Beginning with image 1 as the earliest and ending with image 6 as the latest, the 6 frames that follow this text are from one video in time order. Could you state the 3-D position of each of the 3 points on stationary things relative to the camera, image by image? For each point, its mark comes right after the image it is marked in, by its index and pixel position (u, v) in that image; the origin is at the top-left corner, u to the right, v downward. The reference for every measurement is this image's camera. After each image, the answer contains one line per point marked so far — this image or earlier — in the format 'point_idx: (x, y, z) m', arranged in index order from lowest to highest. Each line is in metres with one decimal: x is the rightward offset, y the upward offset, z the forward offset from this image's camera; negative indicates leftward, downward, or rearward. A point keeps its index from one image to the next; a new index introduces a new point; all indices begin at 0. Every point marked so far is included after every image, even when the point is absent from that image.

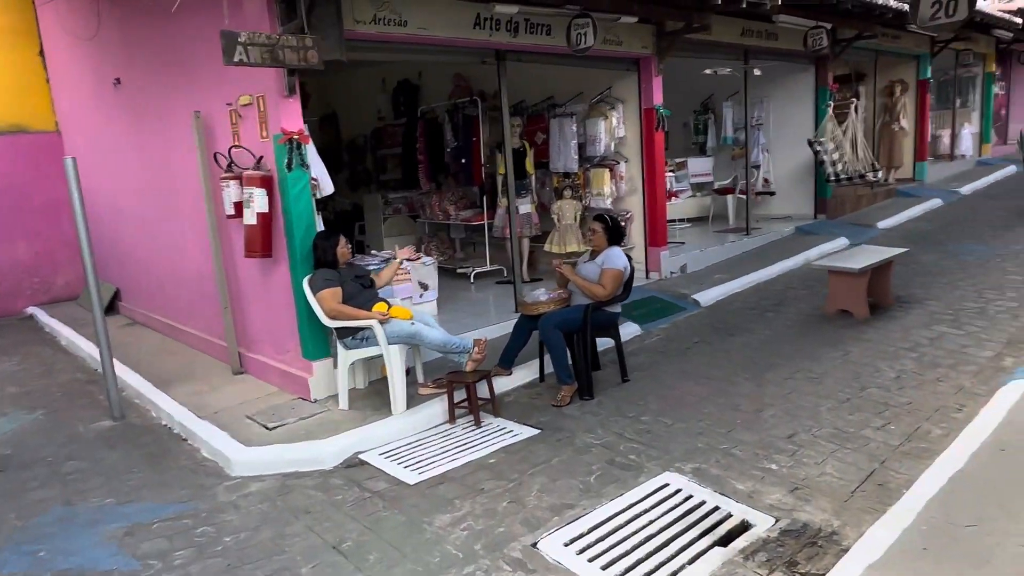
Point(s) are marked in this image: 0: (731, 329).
0: (+1.9, -0.3, +5.8) m
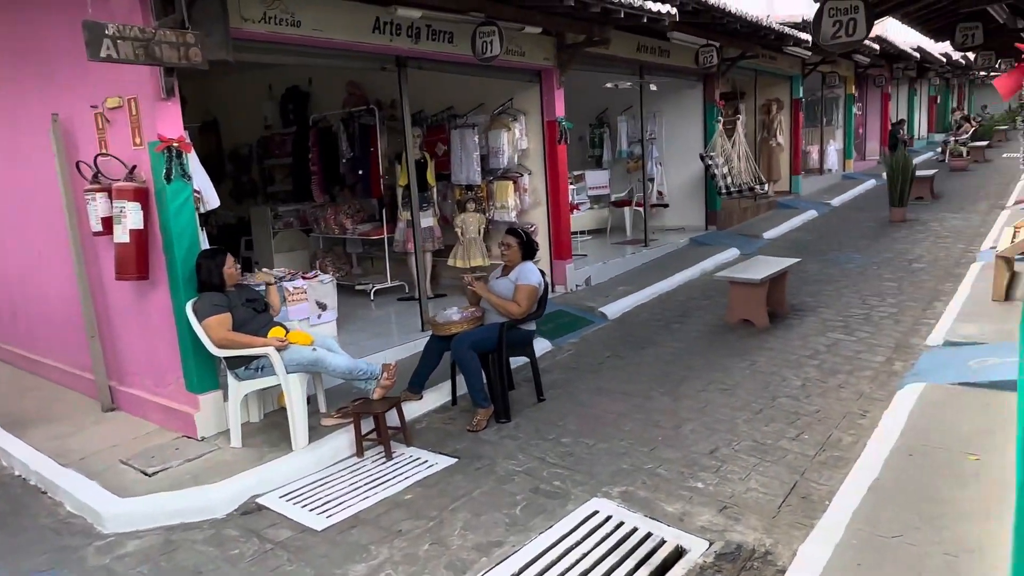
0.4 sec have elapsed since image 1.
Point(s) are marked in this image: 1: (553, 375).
0: (+1.1, -0.5, +5.8) m
1: (+0.3, -0.6, +5.1) m
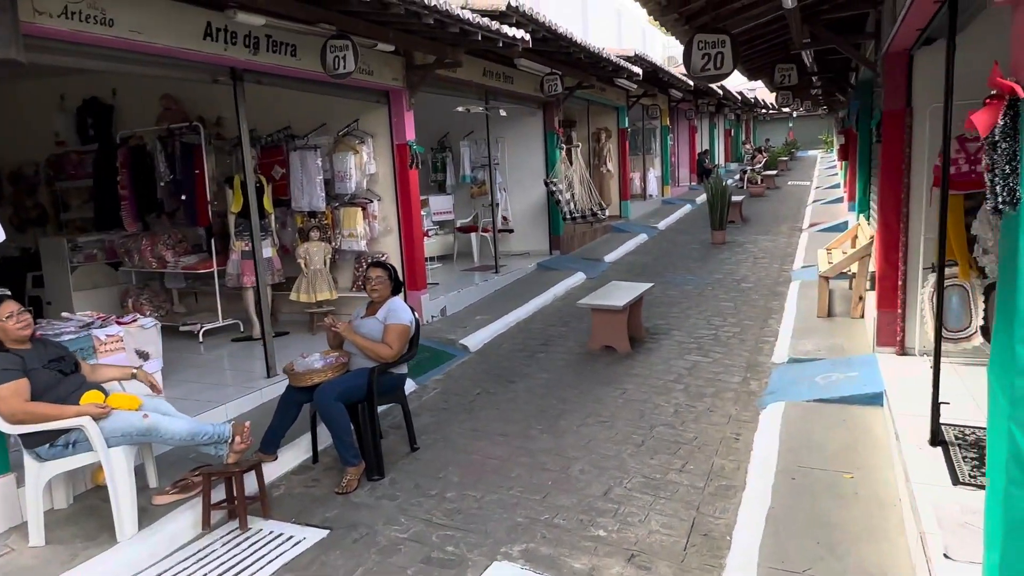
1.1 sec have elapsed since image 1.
0: (0.0, -0.7, +5.6) m
1: (-0.6, -0.9, +4.7) m
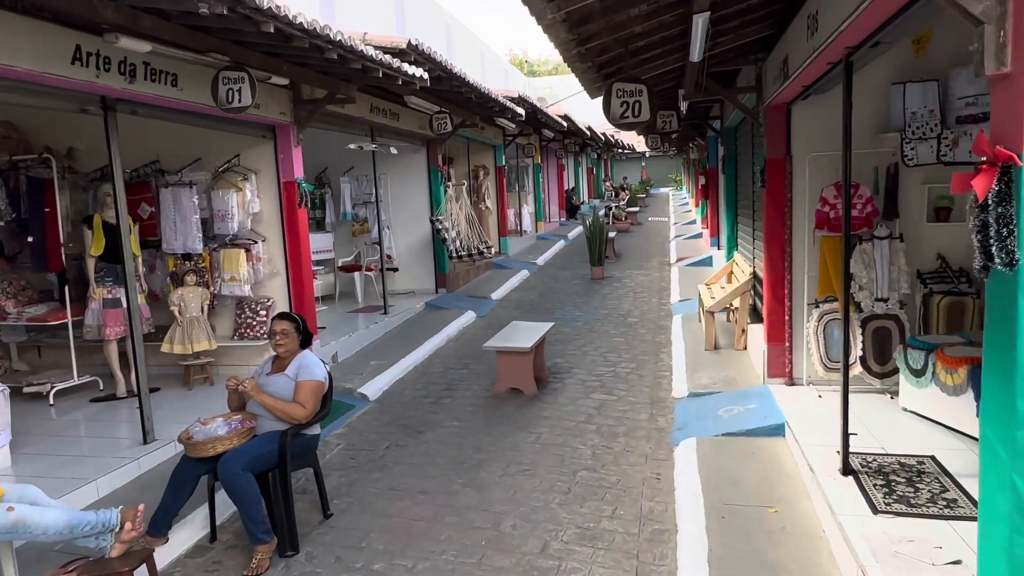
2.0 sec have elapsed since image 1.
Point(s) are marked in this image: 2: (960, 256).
0: (-0.7, -1.1, +5.3) m
1: (-1.1, -1.2, +4.3) m
2: (+3.2, +0.2, +4.9) m
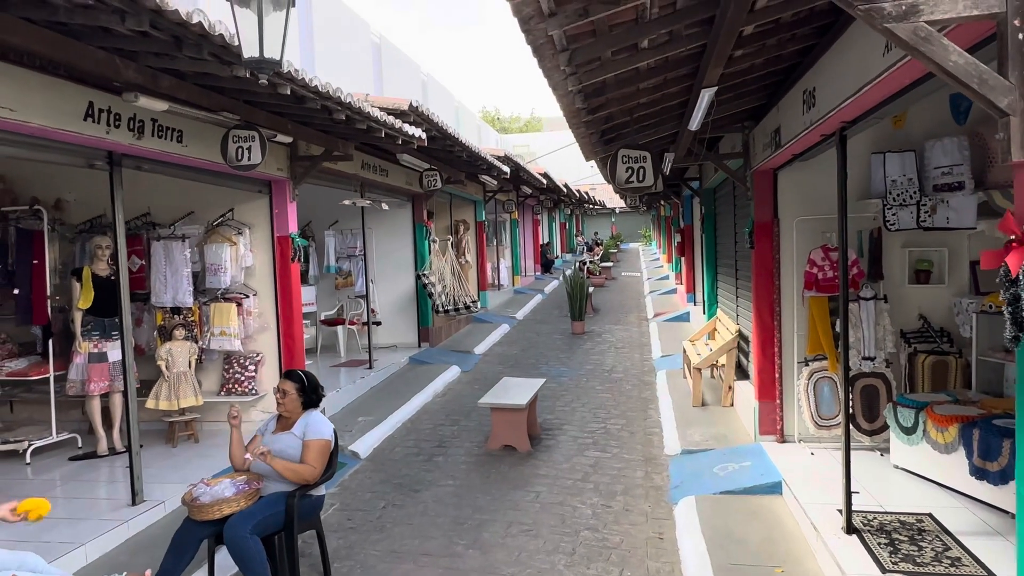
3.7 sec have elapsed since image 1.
0: (-0.8, -1.5, +5.2) m
1: (-1.1, -1.6, +4.2) m
2: (+3.2, -0.2, +5.1) m
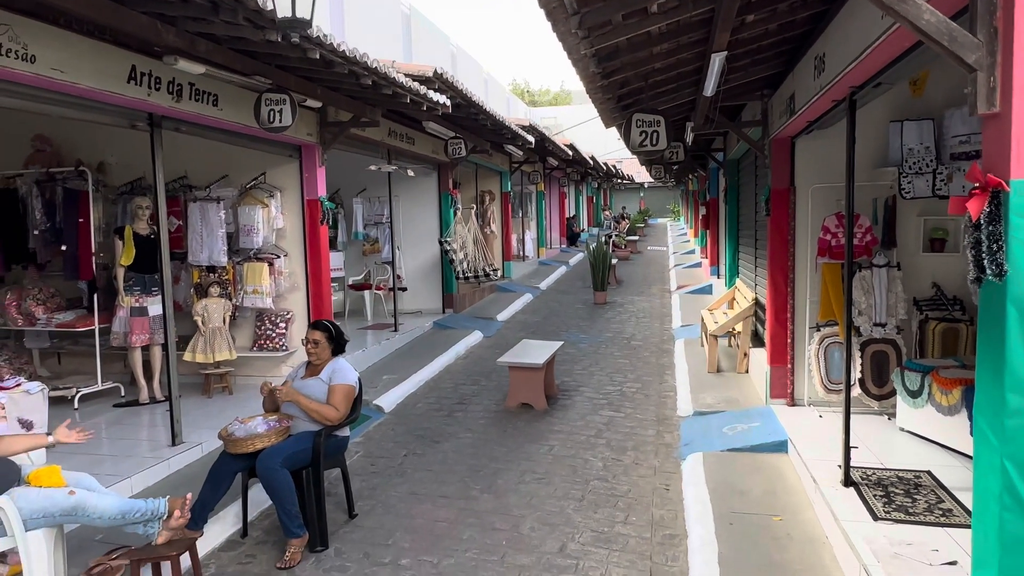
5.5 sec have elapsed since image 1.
0: (-0.7, -1.2, +5.5) m
1: (-1.0, -1.3, +4.5) m
2: (+3.3, 0.0, +5.2) m
